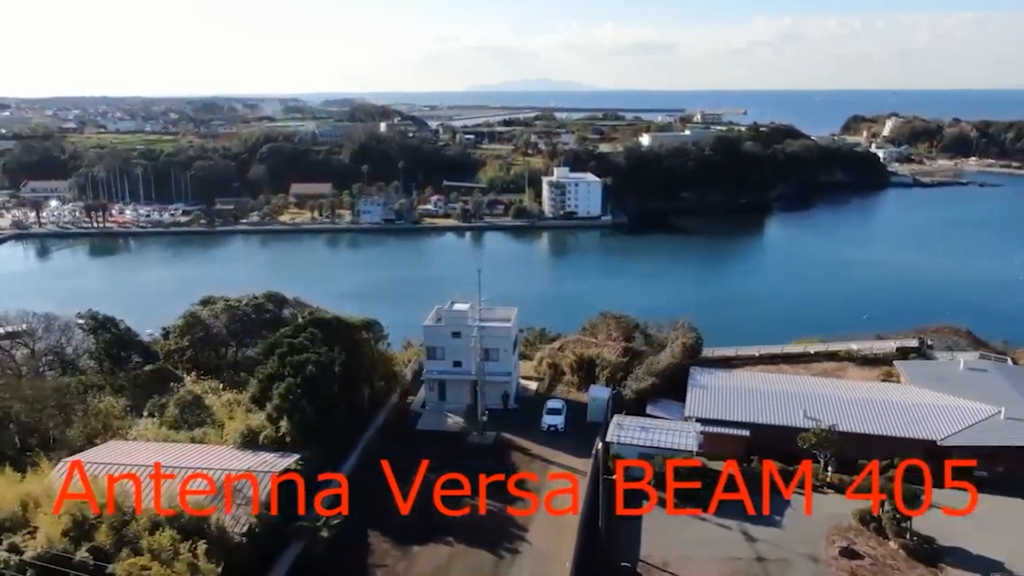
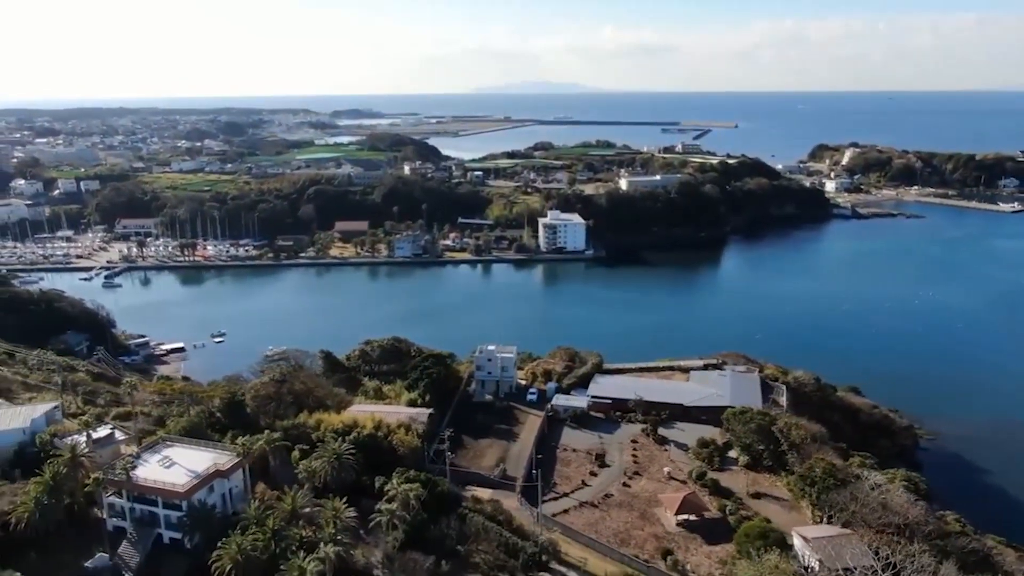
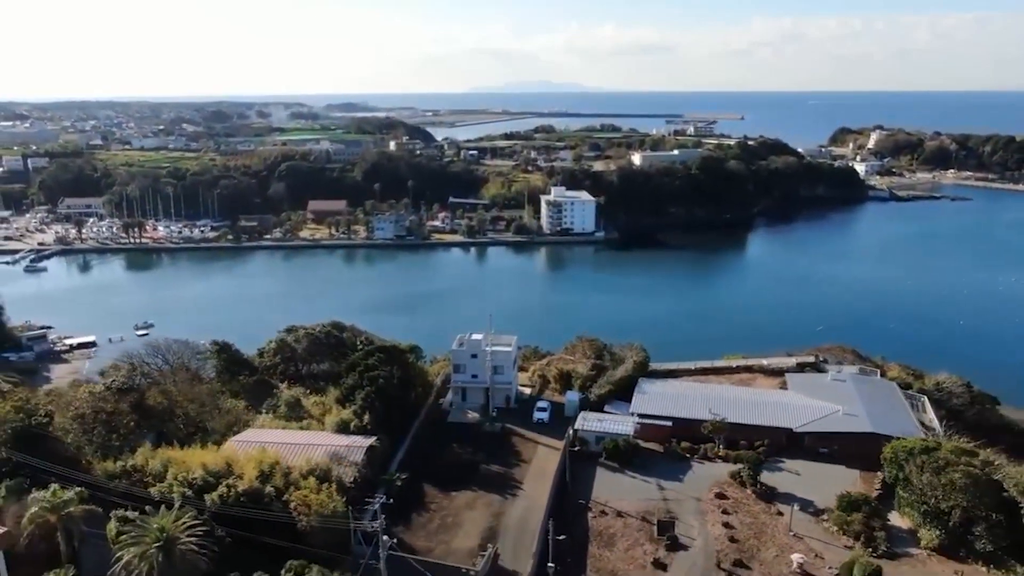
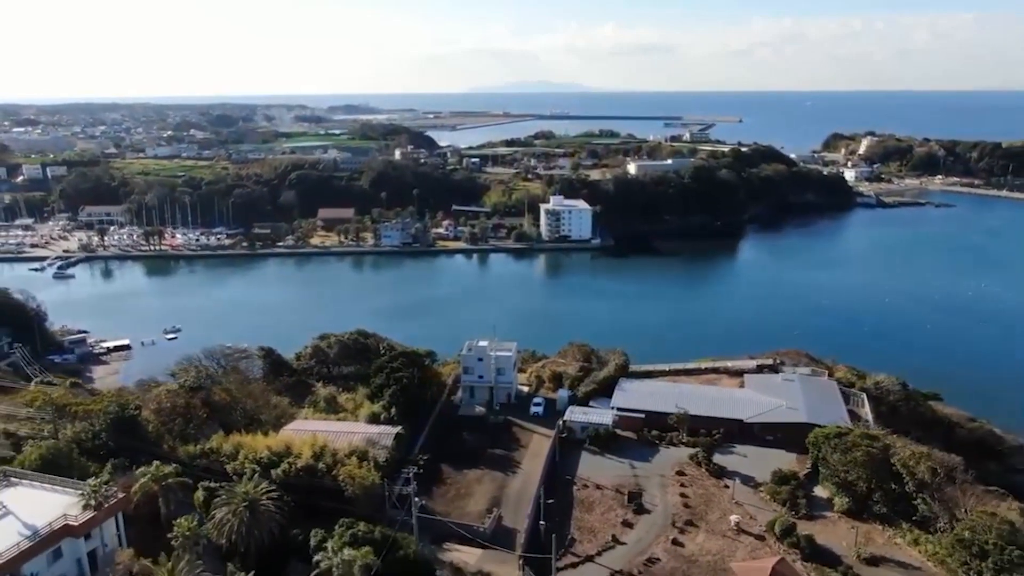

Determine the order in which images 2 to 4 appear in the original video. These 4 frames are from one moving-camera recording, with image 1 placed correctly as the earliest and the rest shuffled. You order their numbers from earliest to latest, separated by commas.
3, 4, 2
